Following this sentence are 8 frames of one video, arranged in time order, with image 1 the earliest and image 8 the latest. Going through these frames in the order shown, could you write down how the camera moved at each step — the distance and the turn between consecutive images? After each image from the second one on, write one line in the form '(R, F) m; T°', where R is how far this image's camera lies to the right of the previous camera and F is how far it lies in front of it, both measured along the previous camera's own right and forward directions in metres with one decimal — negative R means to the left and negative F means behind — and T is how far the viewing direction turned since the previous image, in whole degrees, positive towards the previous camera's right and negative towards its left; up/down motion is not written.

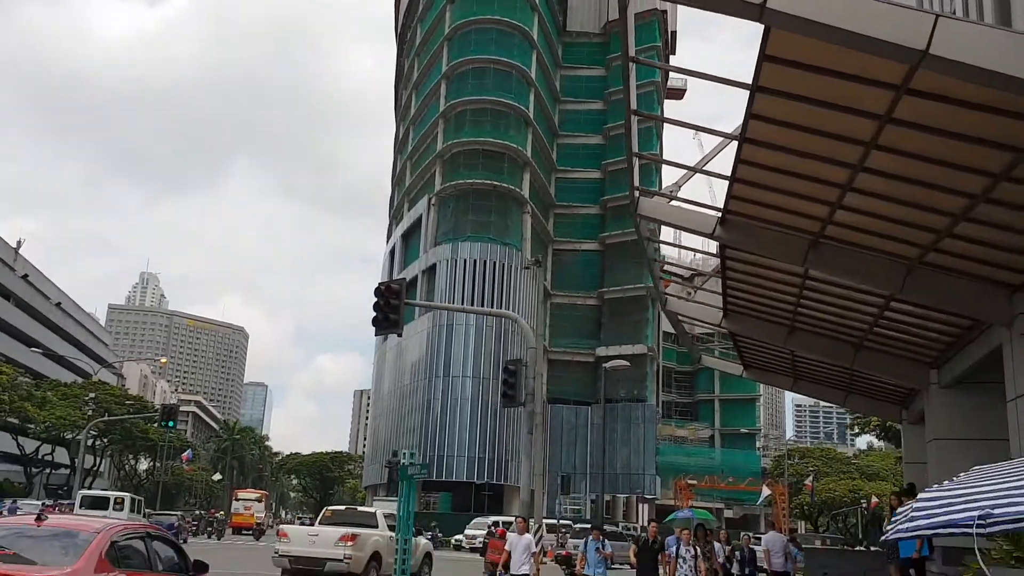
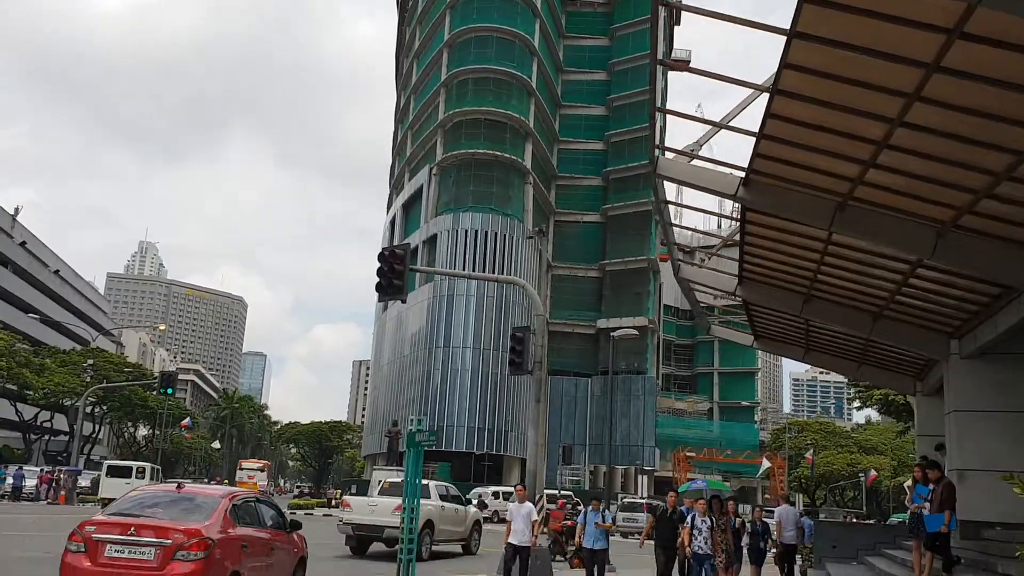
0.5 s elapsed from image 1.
(-0.1, +0.3) m; 0°
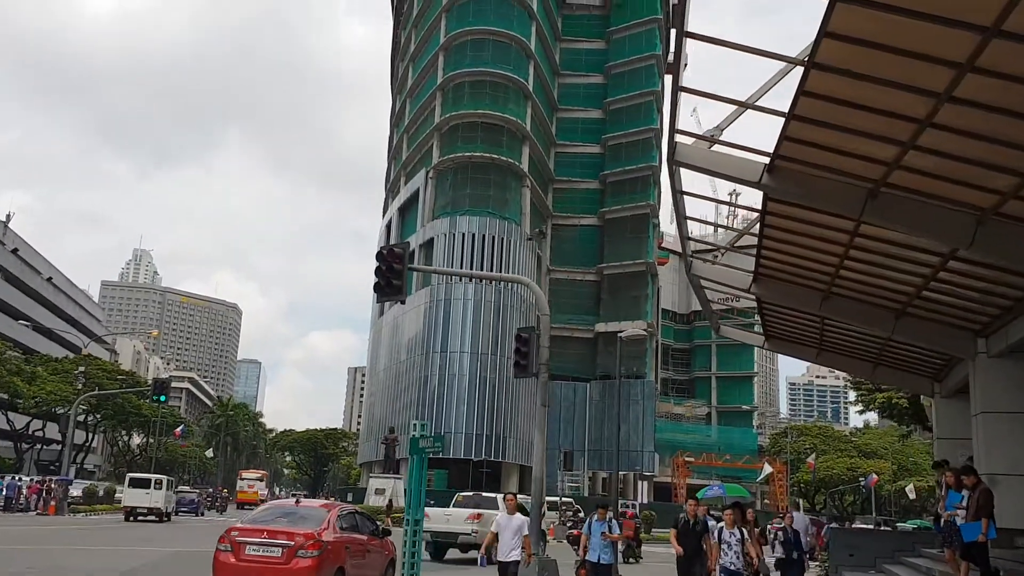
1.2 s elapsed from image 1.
(-0.1, +0.5) m; 0°
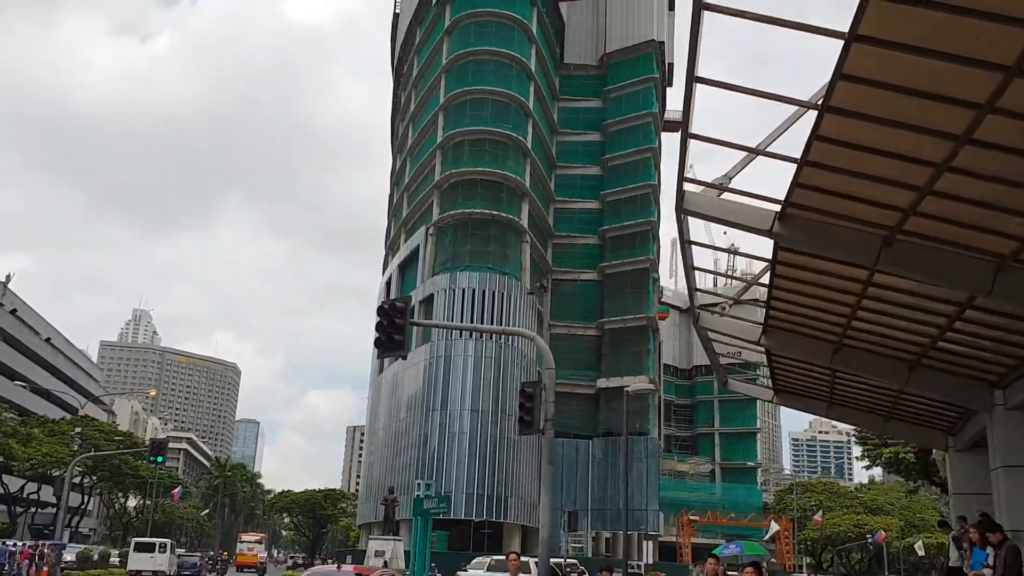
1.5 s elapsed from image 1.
(-0.1, +0.2) m; 0°
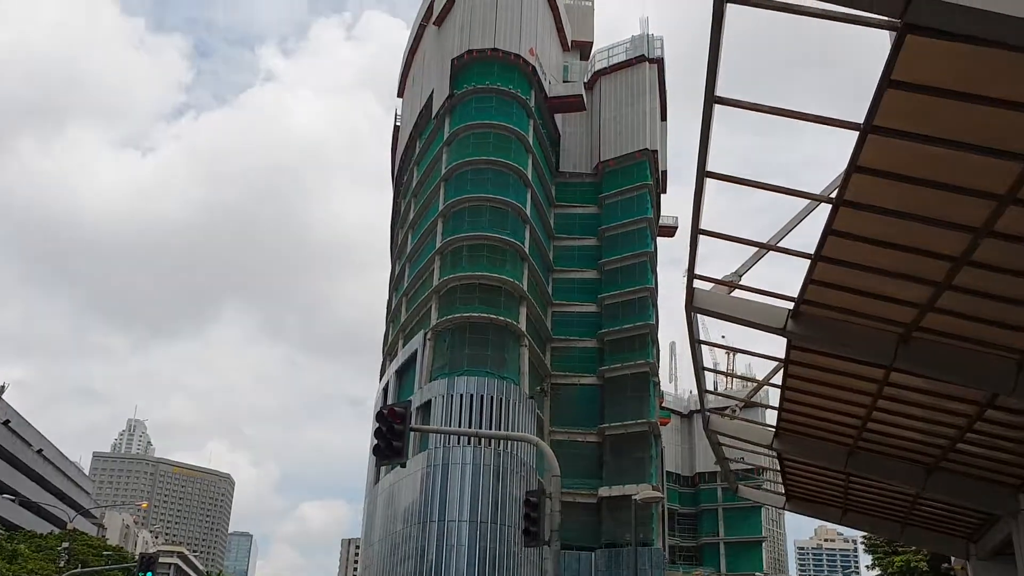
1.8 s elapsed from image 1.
(-0.1, +0.2) m; 0°
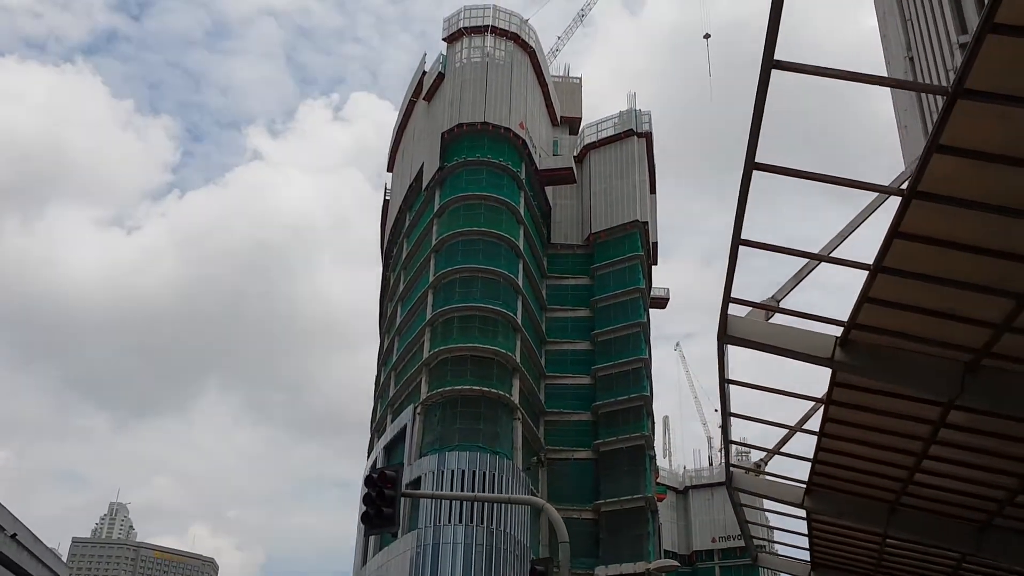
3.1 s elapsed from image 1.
(-0.2, +0.9) m; +1°
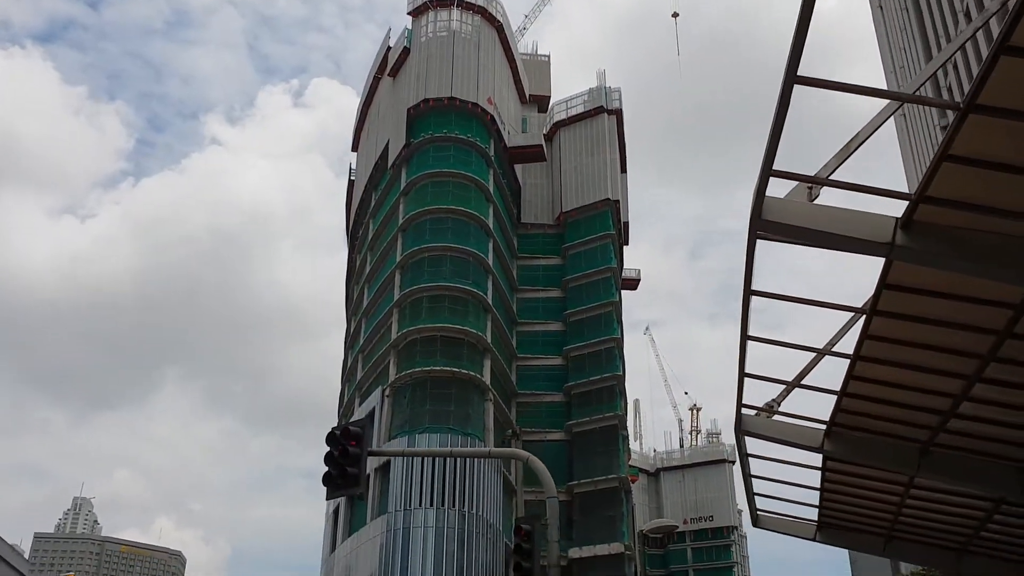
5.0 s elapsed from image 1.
(-0.1, +1.2) m; +2°
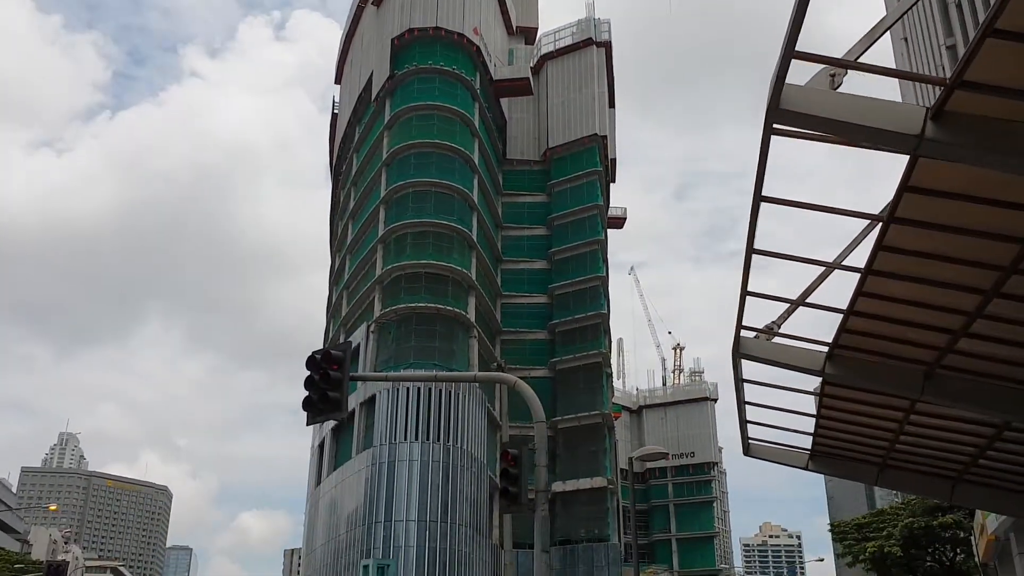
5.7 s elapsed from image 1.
(0.0, +0.4) m; +1°
